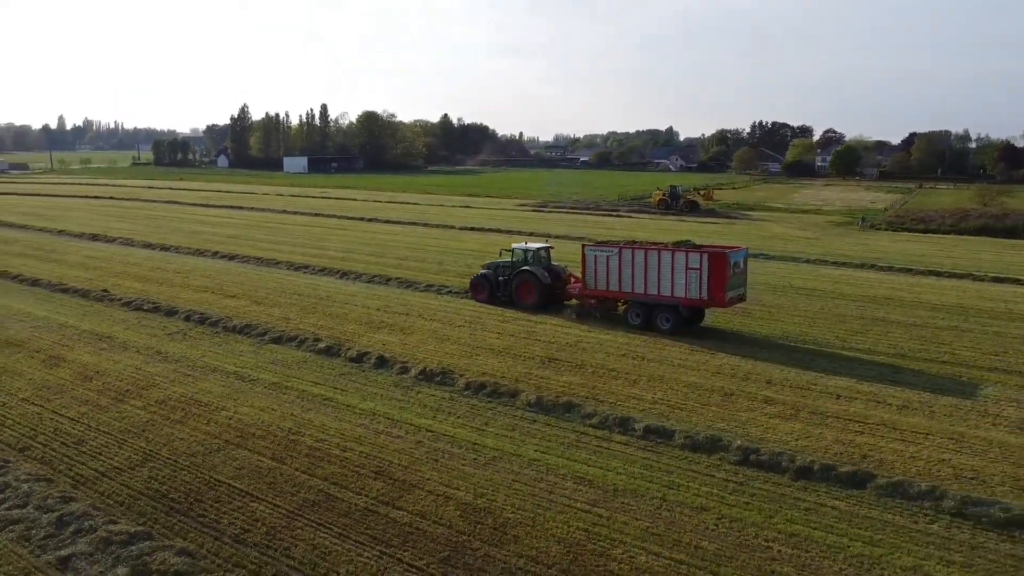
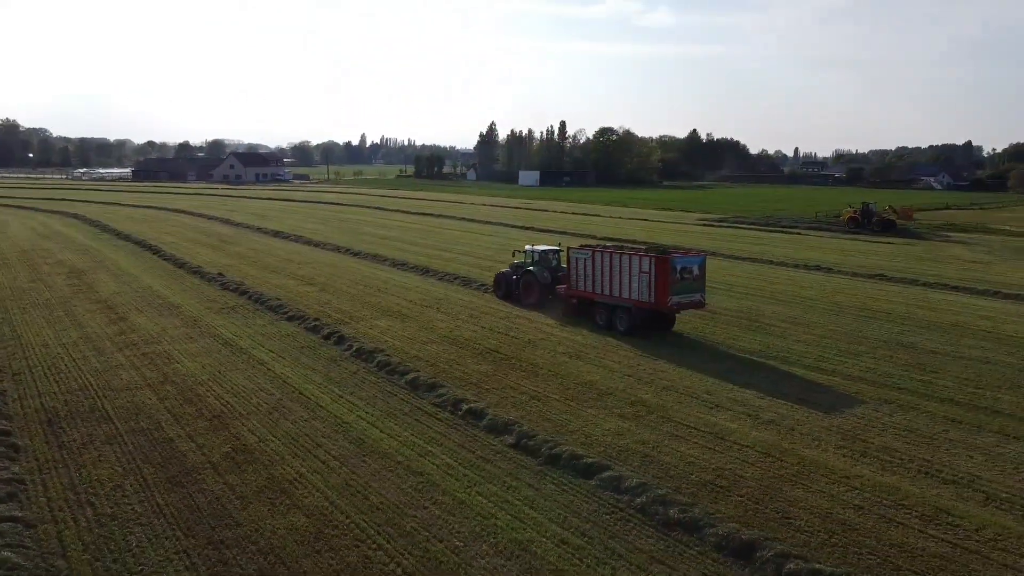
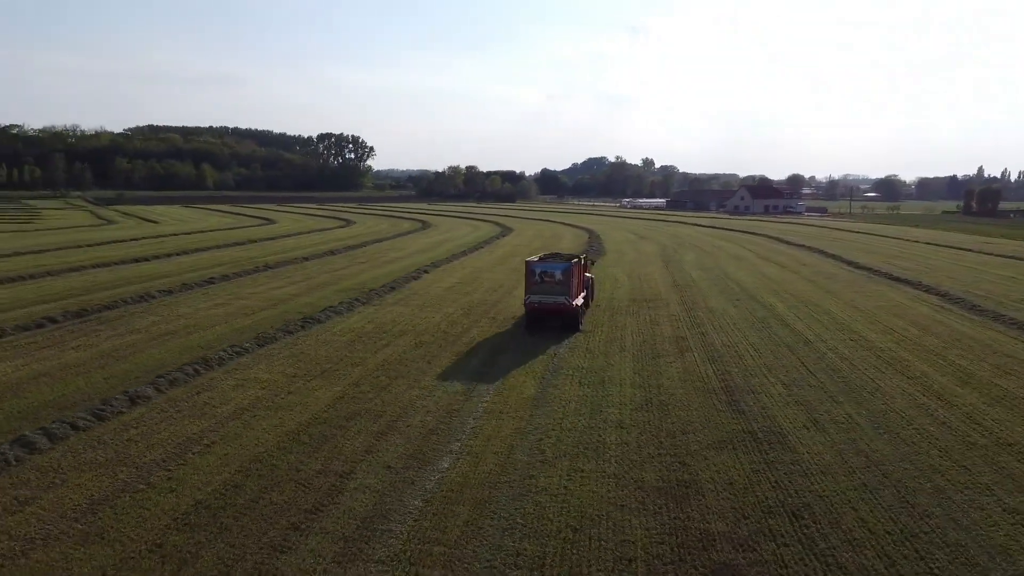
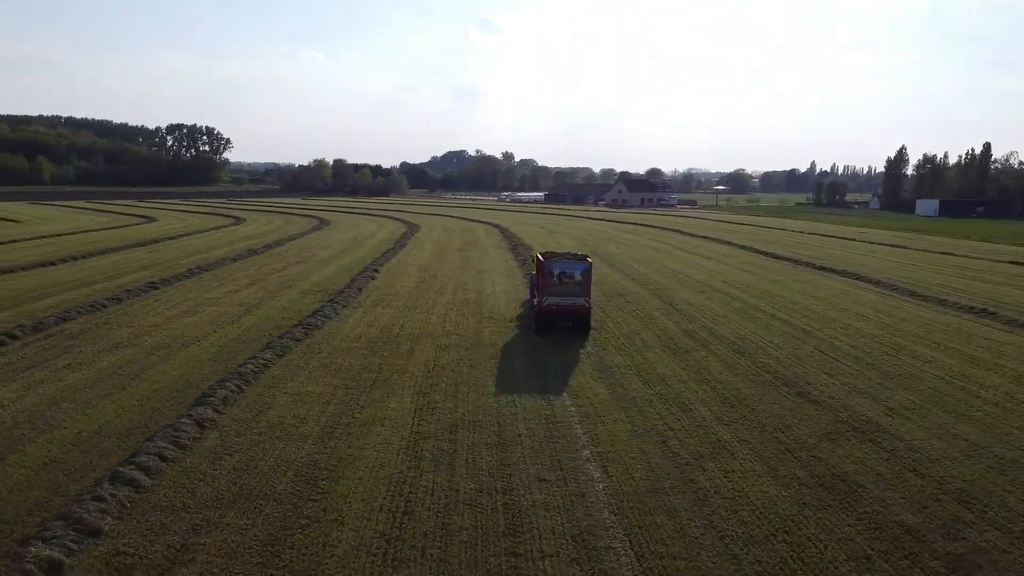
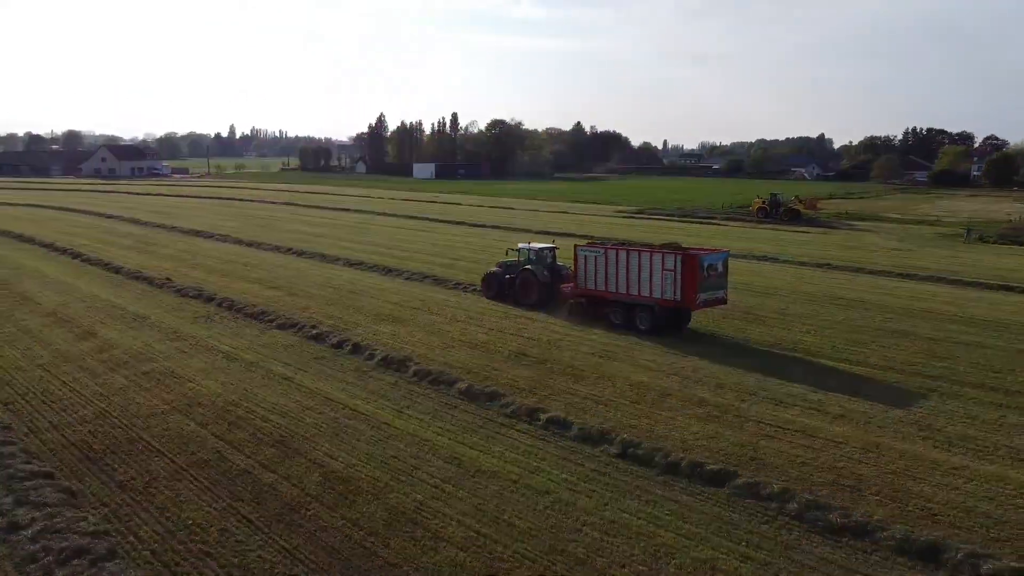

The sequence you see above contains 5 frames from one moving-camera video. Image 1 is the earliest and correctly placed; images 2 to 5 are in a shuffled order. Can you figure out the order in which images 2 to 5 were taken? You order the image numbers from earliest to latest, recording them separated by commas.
5, 2, 4, 3
